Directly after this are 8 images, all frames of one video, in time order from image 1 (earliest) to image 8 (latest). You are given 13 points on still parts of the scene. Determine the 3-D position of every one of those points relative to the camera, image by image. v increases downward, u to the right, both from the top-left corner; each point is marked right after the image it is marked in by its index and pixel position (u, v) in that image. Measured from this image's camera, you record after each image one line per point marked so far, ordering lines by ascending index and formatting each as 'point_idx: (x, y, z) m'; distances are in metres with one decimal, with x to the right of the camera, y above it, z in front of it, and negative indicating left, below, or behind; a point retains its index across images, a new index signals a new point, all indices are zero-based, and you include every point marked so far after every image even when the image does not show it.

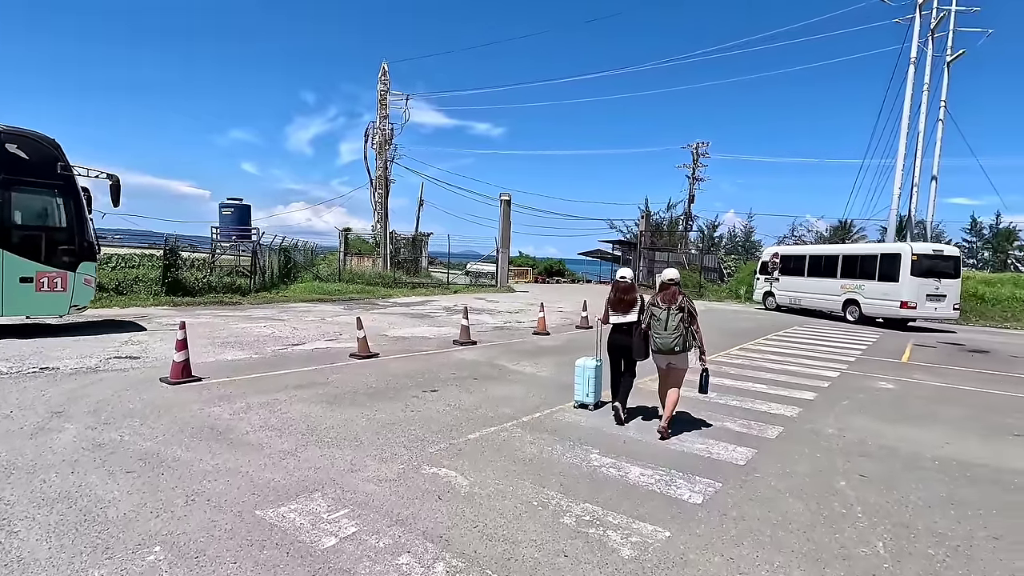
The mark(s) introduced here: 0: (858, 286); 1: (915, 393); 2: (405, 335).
0: (+11.0, 0.0, +15.5) m
1: (+6.9, -1.8, +9.1) m
2: (-2.7, -1.2, +13.6) m
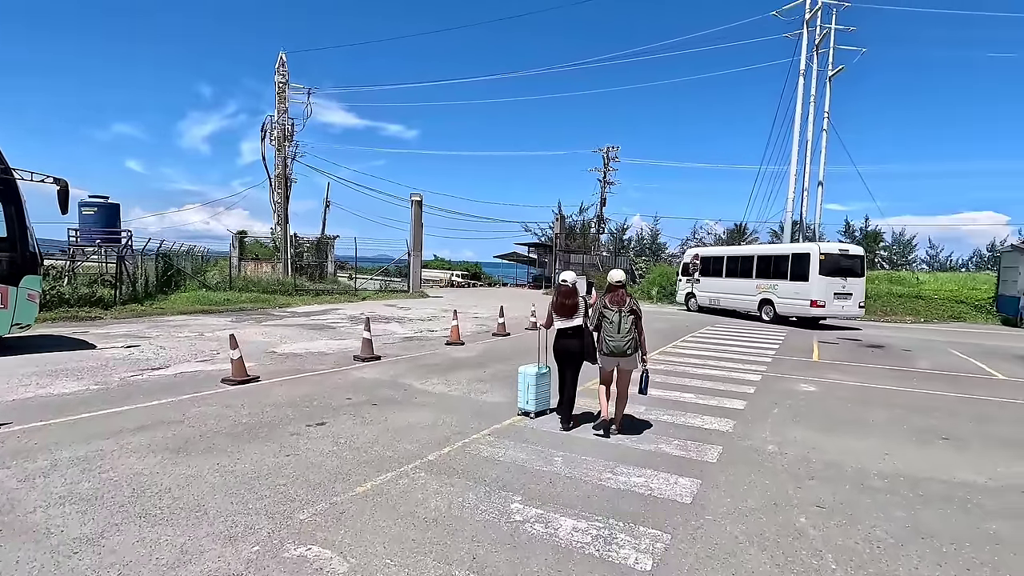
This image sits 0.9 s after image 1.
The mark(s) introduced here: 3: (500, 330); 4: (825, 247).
0: (+8.5, 0.0, +15.9) m
1: (+5.4, -1.8, +8.9) m
2: (-4.7, -1.4, +11.9) m
3: (-0.4, -1.2, +15.6) m
4: (+8.5, +1.2, +14.3) m
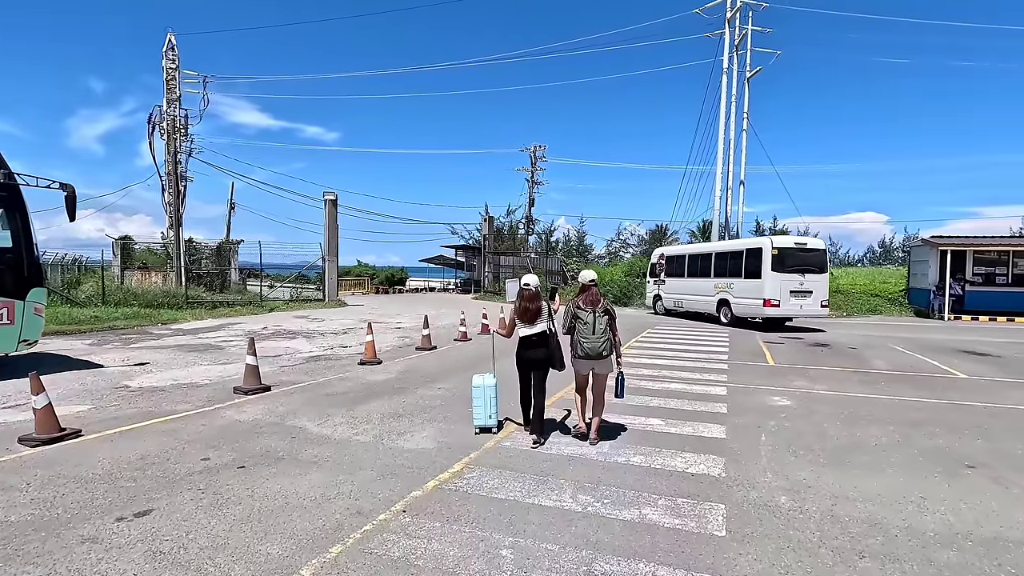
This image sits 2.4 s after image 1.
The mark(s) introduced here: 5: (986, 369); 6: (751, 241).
0: (+6.5, +0.1, +15.0) m
1: (+4.4, -1.8, +7.7) m
2: (-6.1, -1.6, +9.3) m
3: (-2.2, -1.4, +13.6) m
4: (+6.6, +1.3, +13.4) m
5: (+10.3, -1.8, +11.7) m
6: (+6.5, +1.3, +14.3) m
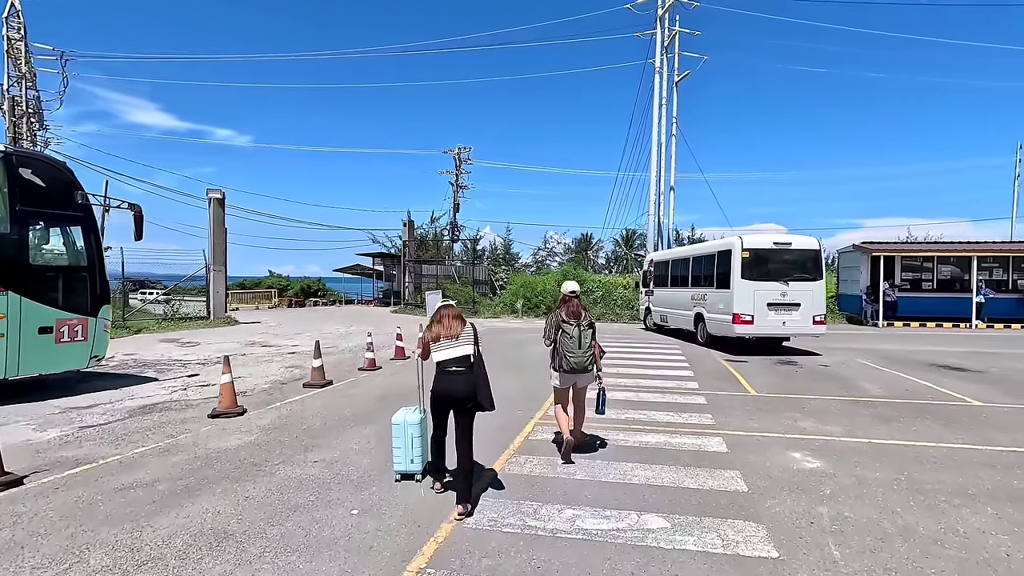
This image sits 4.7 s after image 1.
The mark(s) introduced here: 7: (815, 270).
0: (+4.6, -0.2, +13.0) m
1: (+3.6, -1.9, +5.4) m
2: (-7.0, -1.9, +5.6) m
3: (-3.8, -1.7, +10.3) m
4: (+5.0, +1.0, +11.4) m
5: (+8.9, -1.9, +10.1) m
6: (+4.8, +1.0, +12.3) m
7: (+6.5, +0.4, +11.2) m
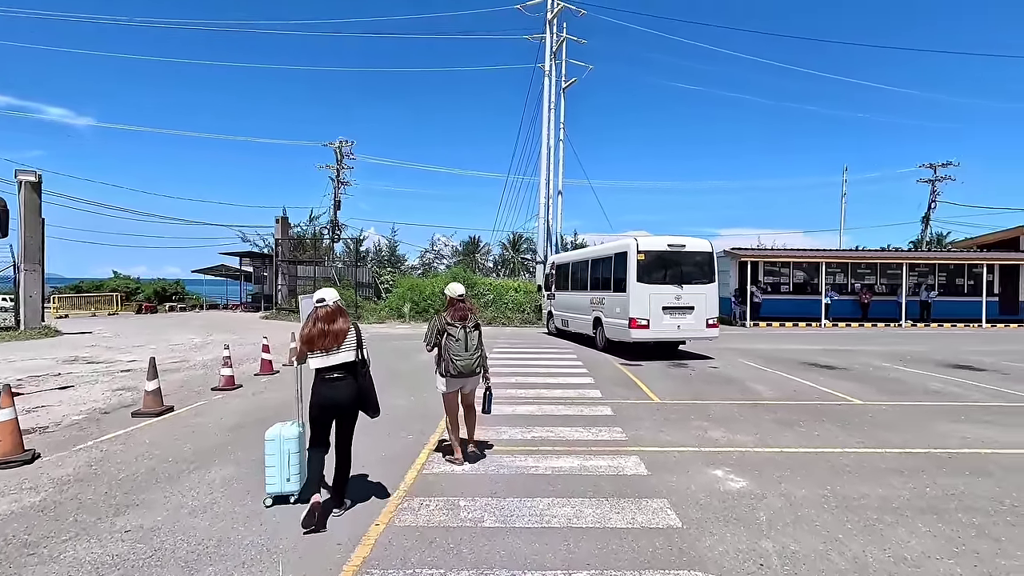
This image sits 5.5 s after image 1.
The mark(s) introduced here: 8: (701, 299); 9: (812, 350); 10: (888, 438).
0: (+2.1, -0.3, +12.6) m
1: (+2.7, -2.0, +5.0) m
2: (-7.7, -2.0, +2.9) m
3: (-5.6, -1.8, +8.3) m
4: (+2.7, +1.0, +11.2) m
5: (+6.9, -2.0, +10.7) m
6: (+2.4, +1.0, +12.0) m
7: (+4.3, +0.3, +11.3) m
8: (+4.0, -0.2, +11.2) m
9: (+9.2, -1.9, +16.5) m
10: (+4.9, -2.0, +7.0) m
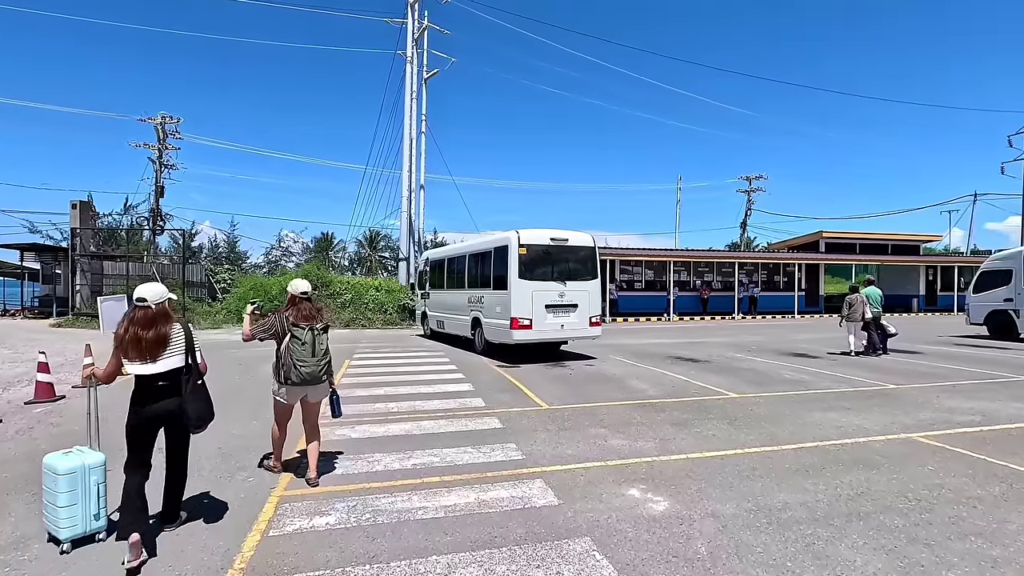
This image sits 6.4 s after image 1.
0: (-0.8, -0.2, +11.7) m
1: (+1.8, -1.9, +4.4) m
2: (-7.7, -2.0, -0.2) m
3: (-7.0, -1.8, +5.5) m
4: (+0.2, +1.0, +10.4) m
5: (+4.4, -1.9, +11.1) m
6: (-0.3, +1.0, +11.1) m
7: (+1.7, +0.4, +10.9) m
8: (+1.4, -0.2, +10.8) m
9: (+5.1, -1.8, +17.2) m
10: (+3.4, -1.9, +7.0) m
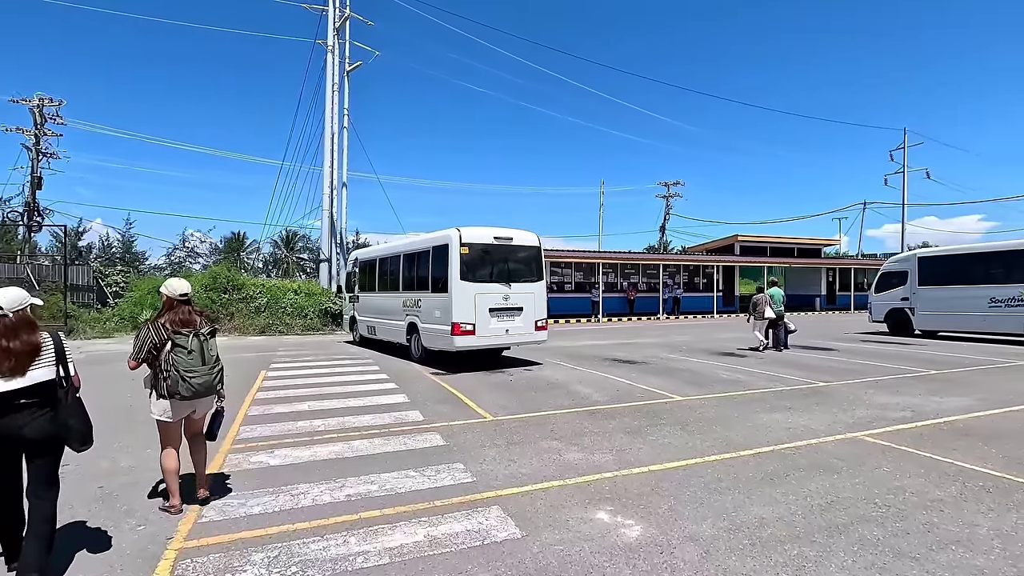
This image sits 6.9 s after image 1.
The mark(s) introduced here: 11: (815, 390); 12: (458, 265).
0: (-2.1, -0.2, +10.8) m
1: (+1.5, -1.9, +4.0) m
2: (-7.3, -2.0, -1.9) m
3: (-7.4, -1.8, +3.8) m
4: (-0.9, +1.0, +9.8) m
5: (+3.1, -1.9, +11.0) m
6: (-1.6, +1.0, +10.4) m
7: (+0.5, +0.3, +10.5) m
8: (+0.2, -0.2, +10.3) m
9: (+3.0, -1.8, +17.1) m
10: (+2.8, -1.9, +6.8) m
11: (+5.5, -1.8, +9.7) m
12: (-1.0, +0.4, +9.6) m
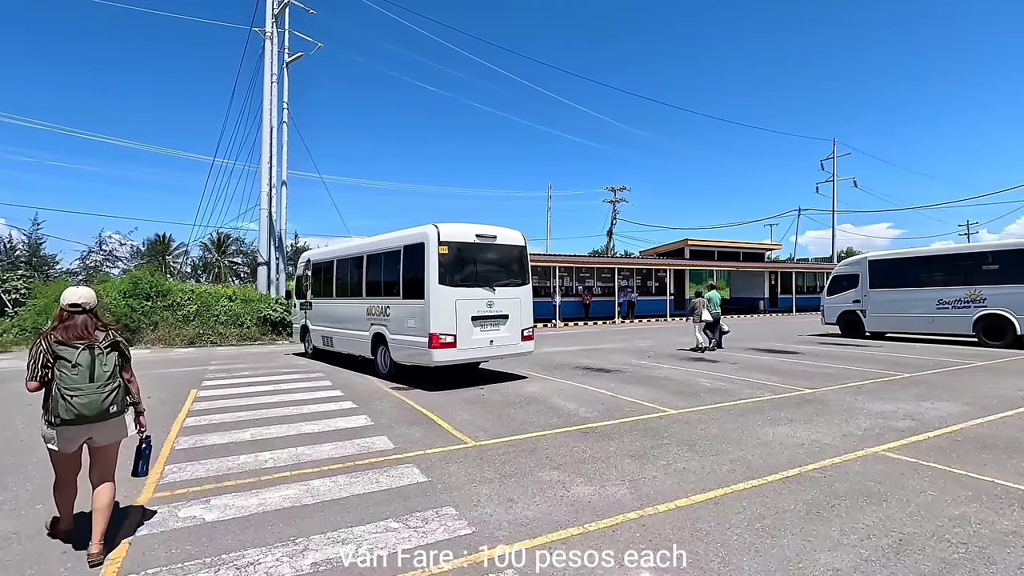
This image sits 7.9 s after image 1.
0: (-2.6, -0.3, +9.6) m
1: (+1.7, -1.9, +3.2) m
2: (-6.4, -2.0, -3.6) m
3: (-7.1, -1.9, +2.1) m
4: (-1.3, +0.9, +8.7) m
5: (+2.6, -2.0, +10.3) m
6: (-2.0, +0.9, +9.2) m
7: (0.0, +0.3, +9.5) m
8: (-0.2, -0.3, +9.3) m
9: (+1.8, -2.0, +16.4) m
10: (+2.7, -1.9, +6.1) m
11: (+5.1, -1.9, +9.2) m
12: (-1.4, +0.3, +8.5) m
